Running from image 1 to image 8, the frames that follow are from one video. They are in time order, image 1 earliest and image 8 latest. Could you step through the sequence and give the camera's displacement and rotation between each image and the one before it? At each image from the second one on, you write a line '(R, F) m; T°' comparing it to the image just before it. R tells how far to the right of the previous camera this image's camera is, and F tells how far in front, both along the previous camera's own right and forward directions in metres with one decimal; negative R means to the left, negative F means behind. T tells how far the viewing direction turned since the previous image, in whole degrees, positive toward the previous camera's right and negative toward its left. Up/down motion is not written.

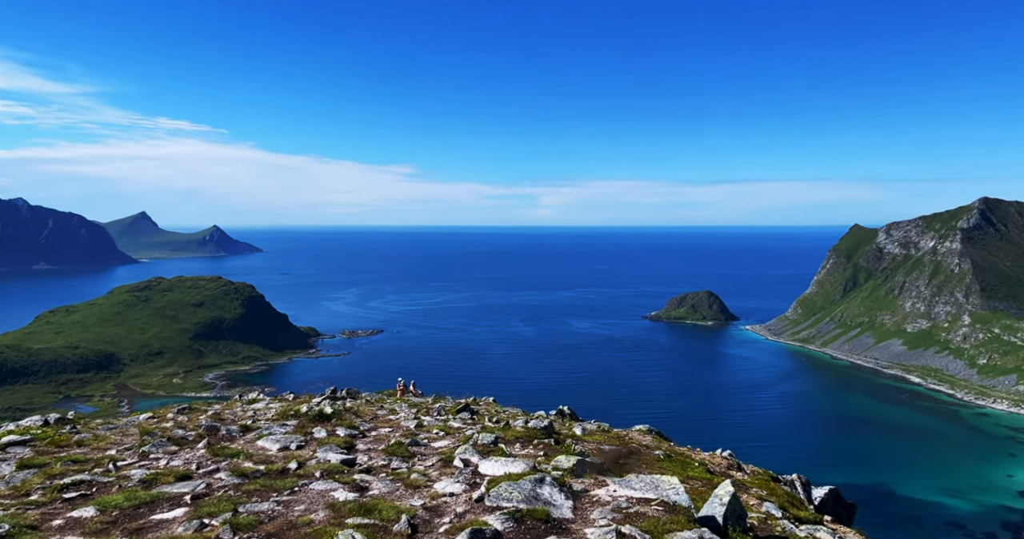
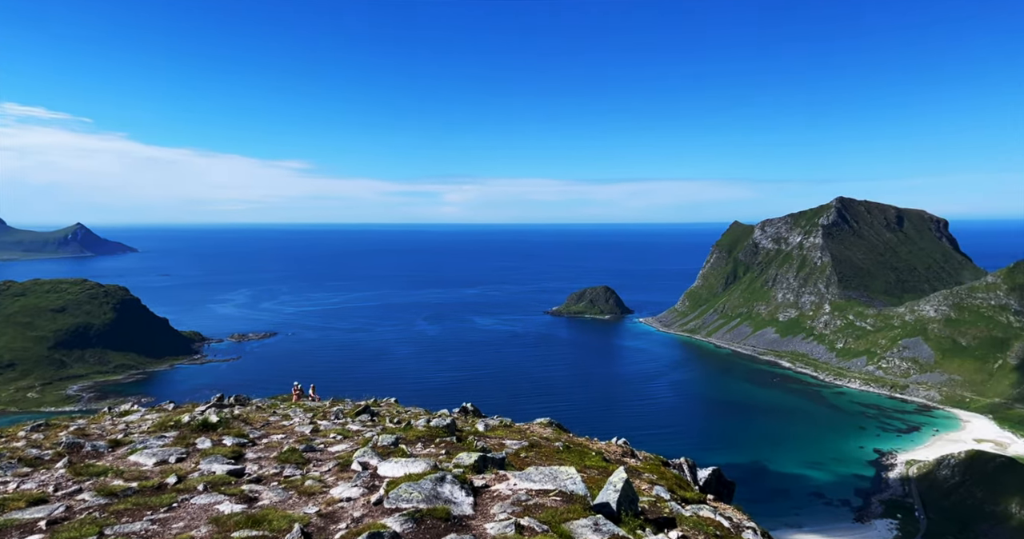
(+1.6, -2.1) m; +8°
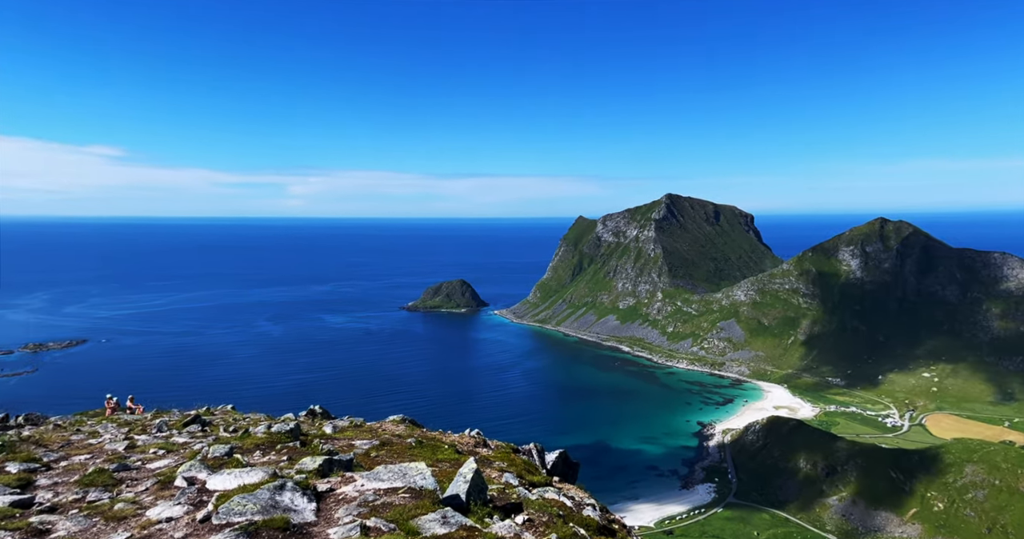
(+2.6, +0.7) m; +13°
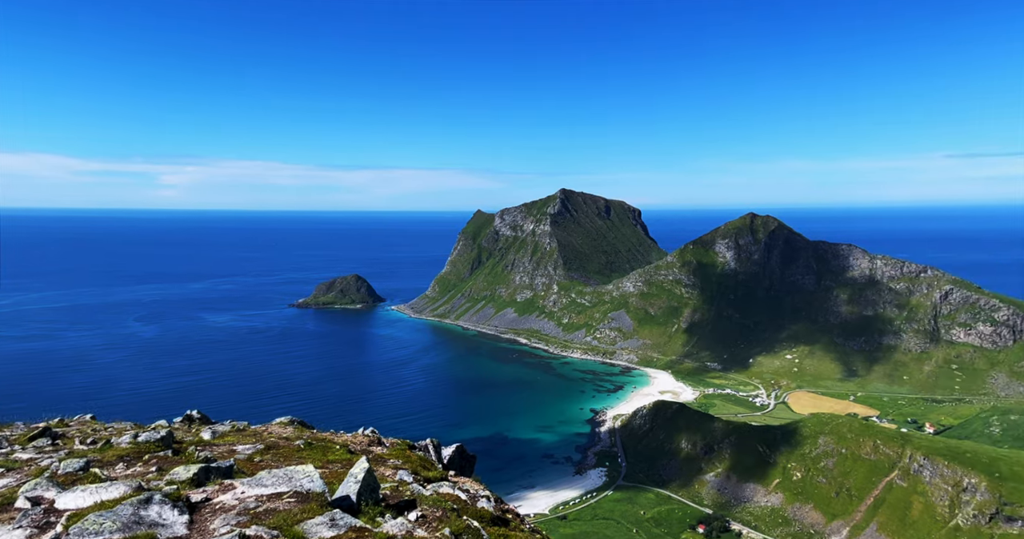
(+5.2, -2.1) m; +9°
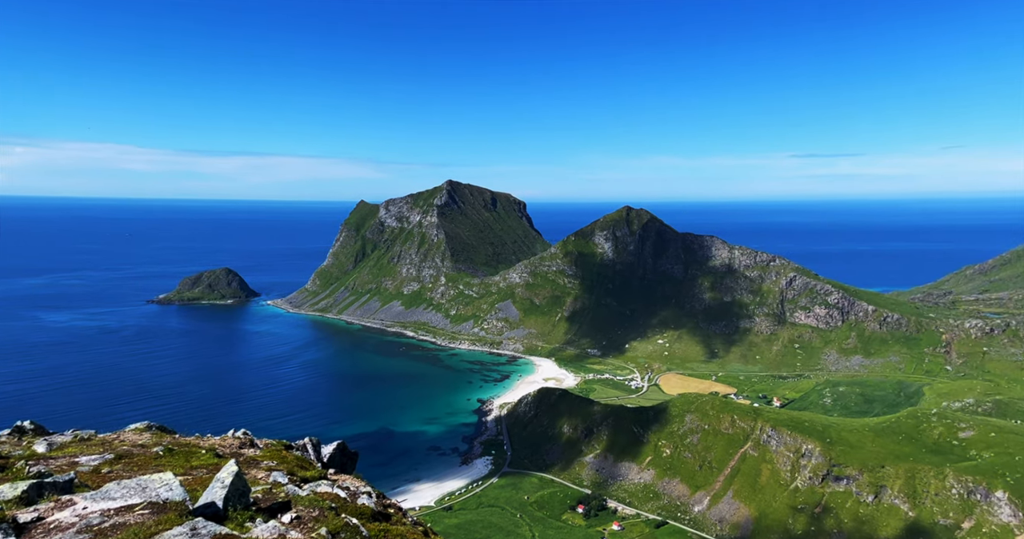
(+2.7, -3.6) m; +9°
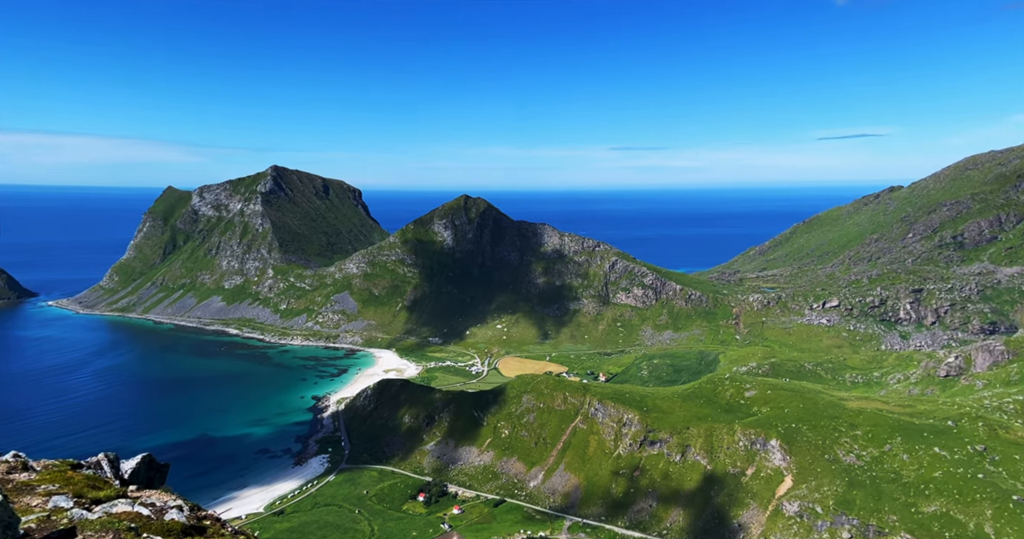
(+5.5, +3.5) m; +13°
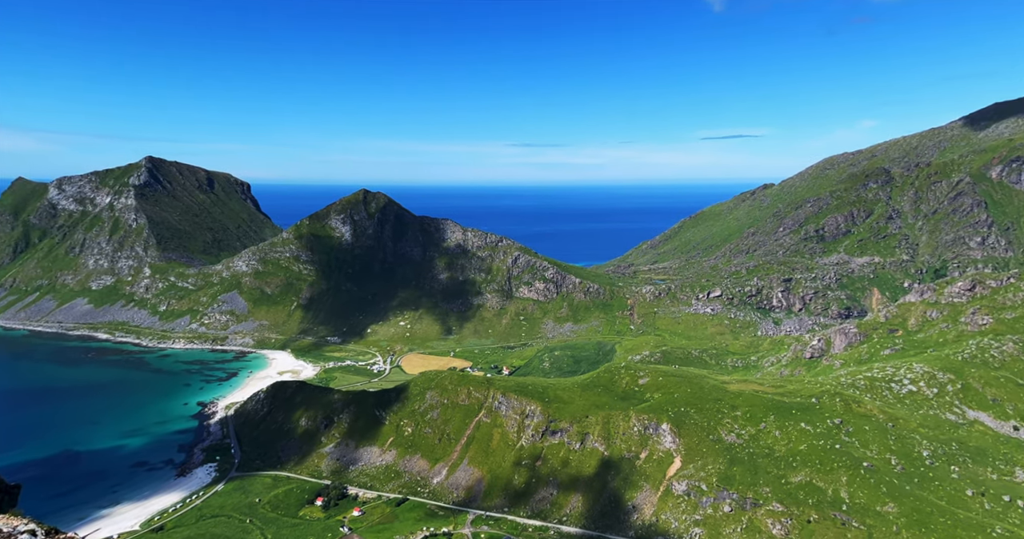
(-10.6, -0.1) m; +9°
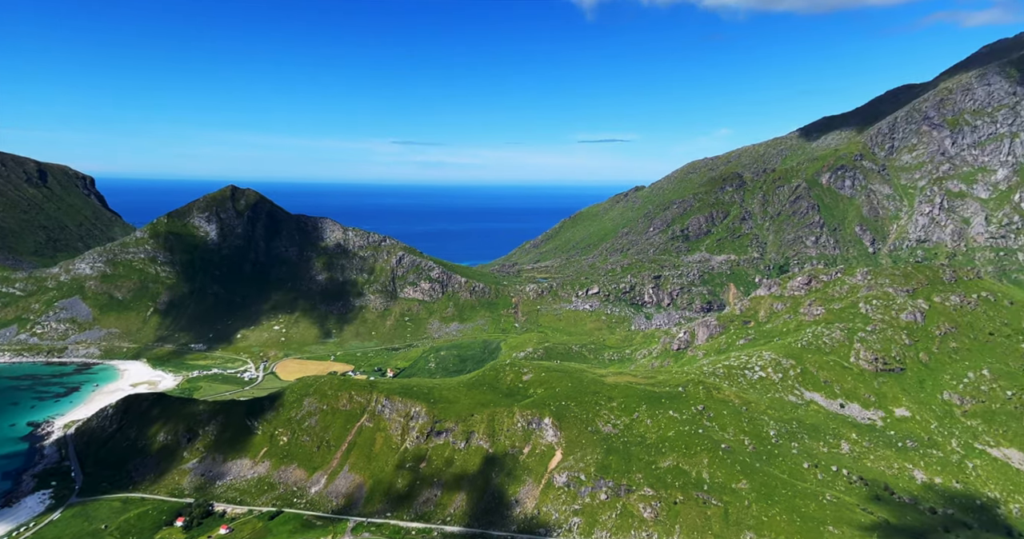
(-23.1, +4.8) m; +12°
